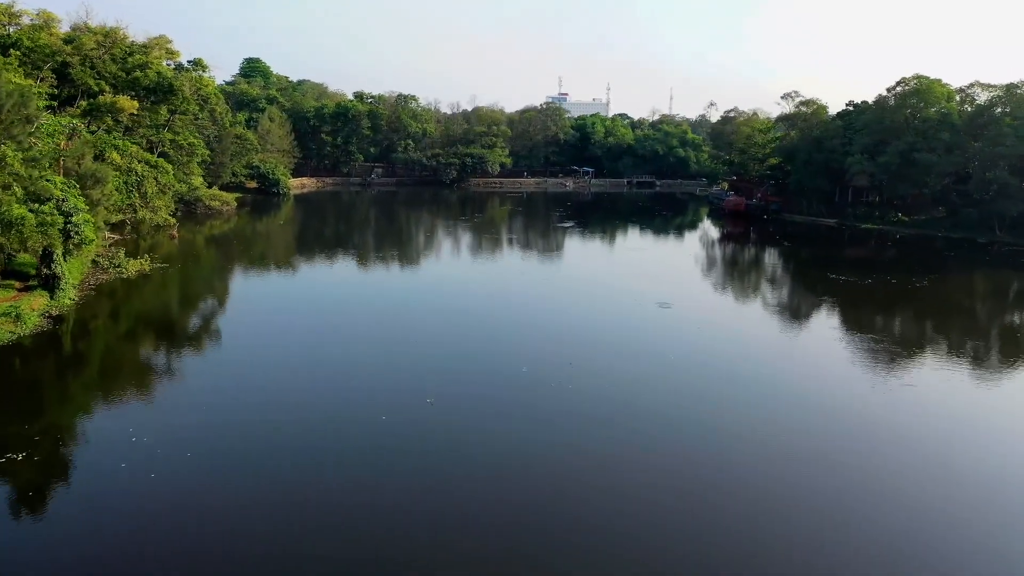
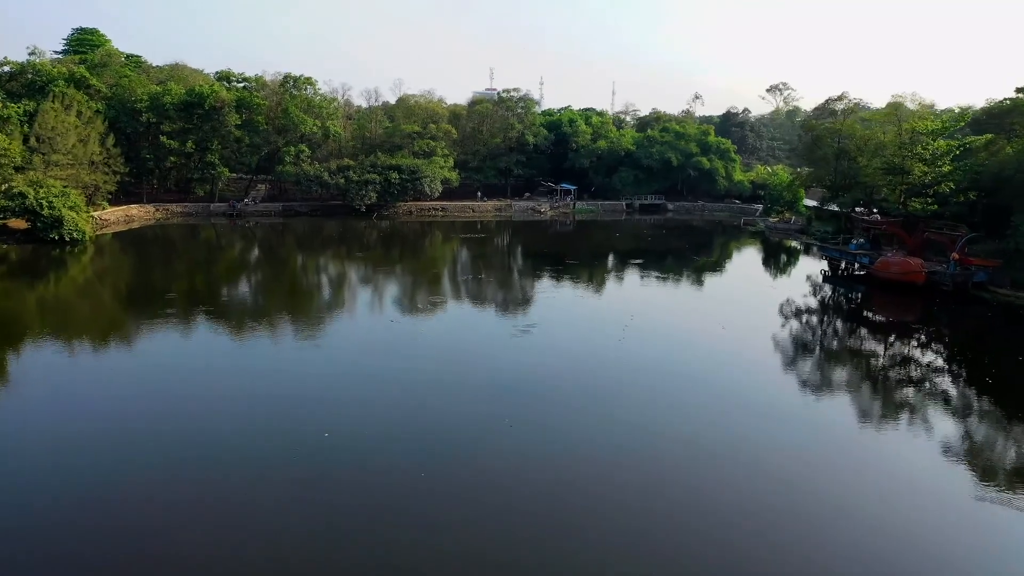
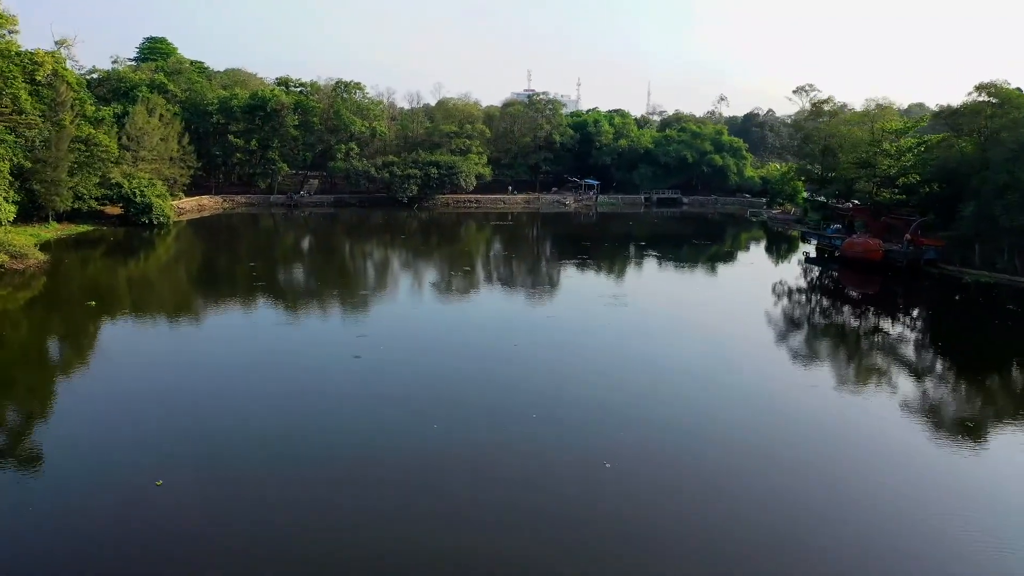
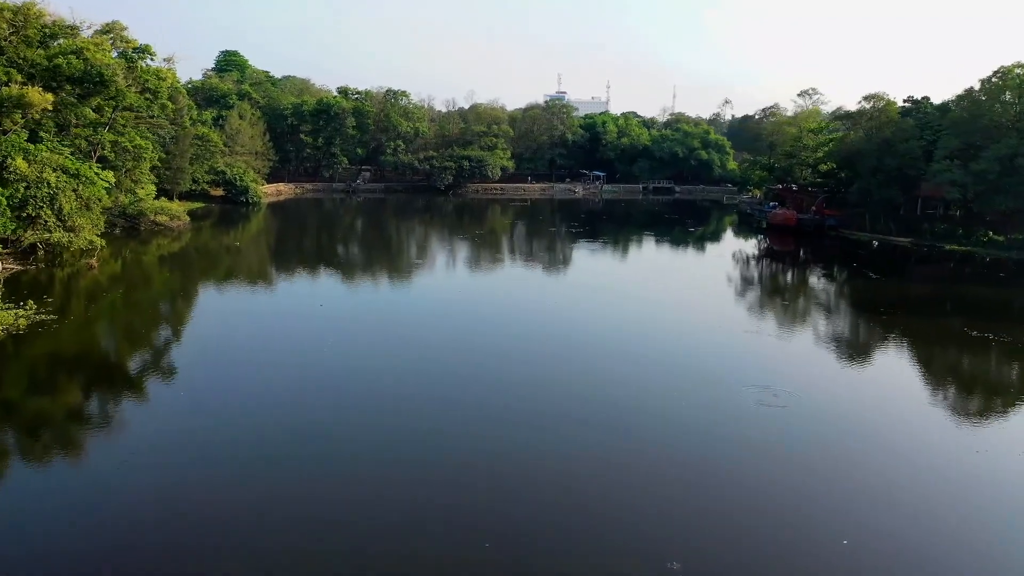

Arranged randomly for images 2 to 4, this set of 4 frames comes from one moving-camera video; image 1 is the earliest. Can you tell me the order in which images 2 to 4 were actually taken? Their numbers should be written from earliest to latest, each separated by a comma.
4, 3, 2
